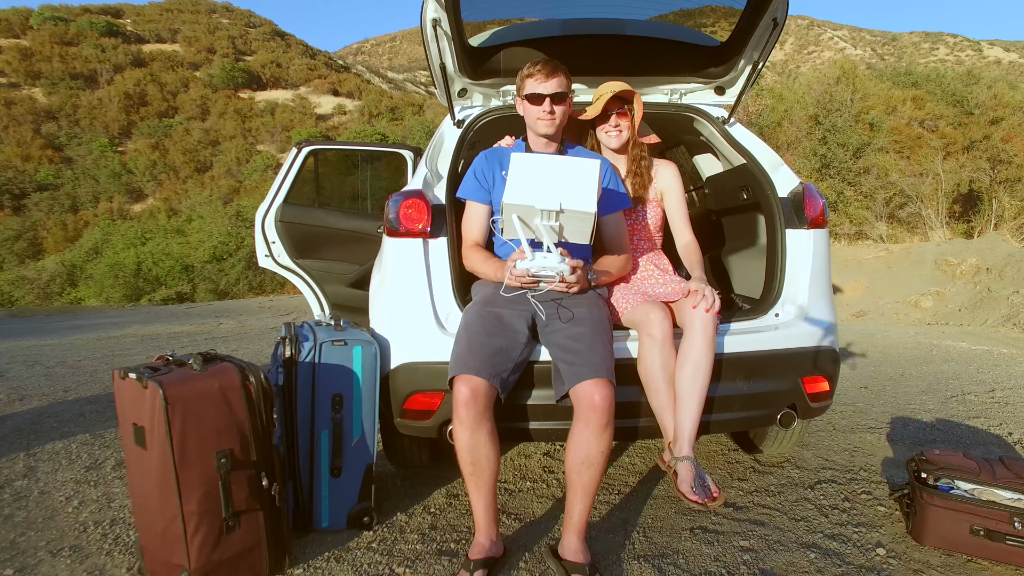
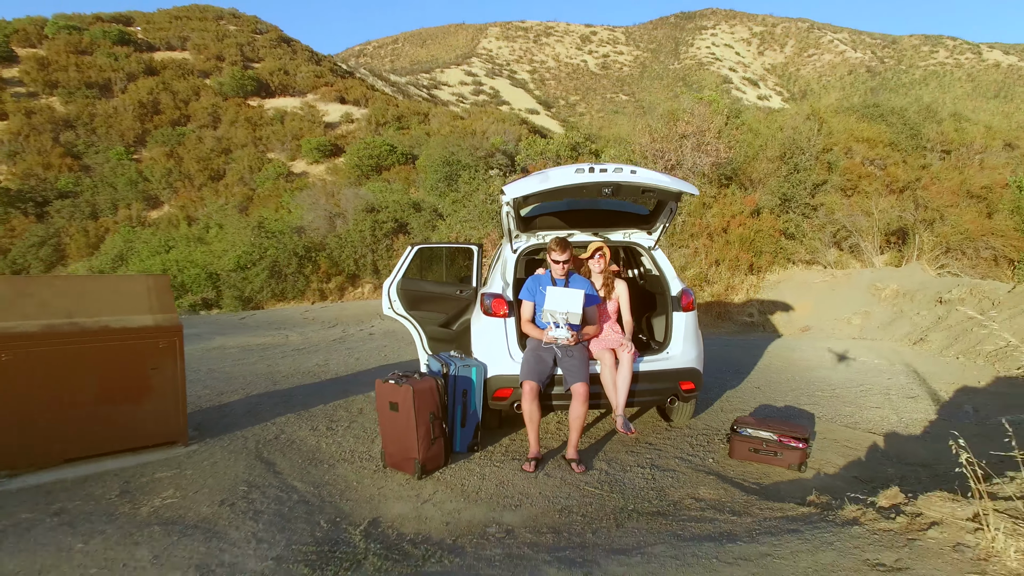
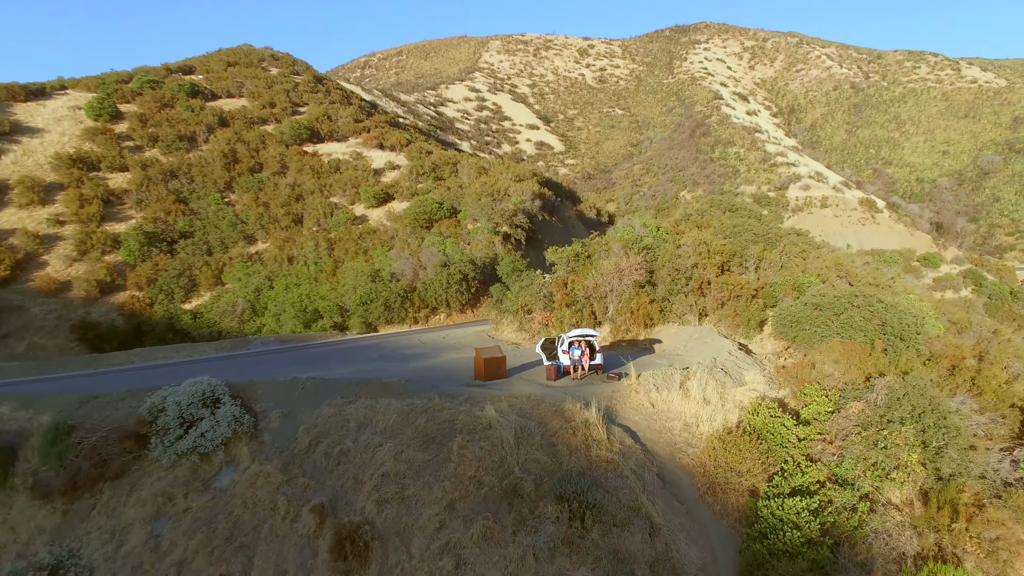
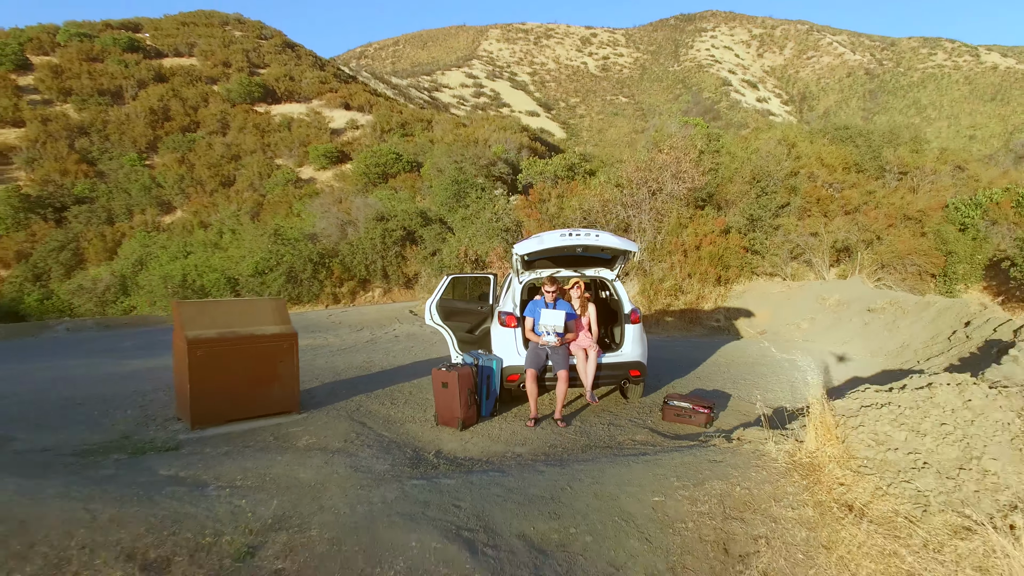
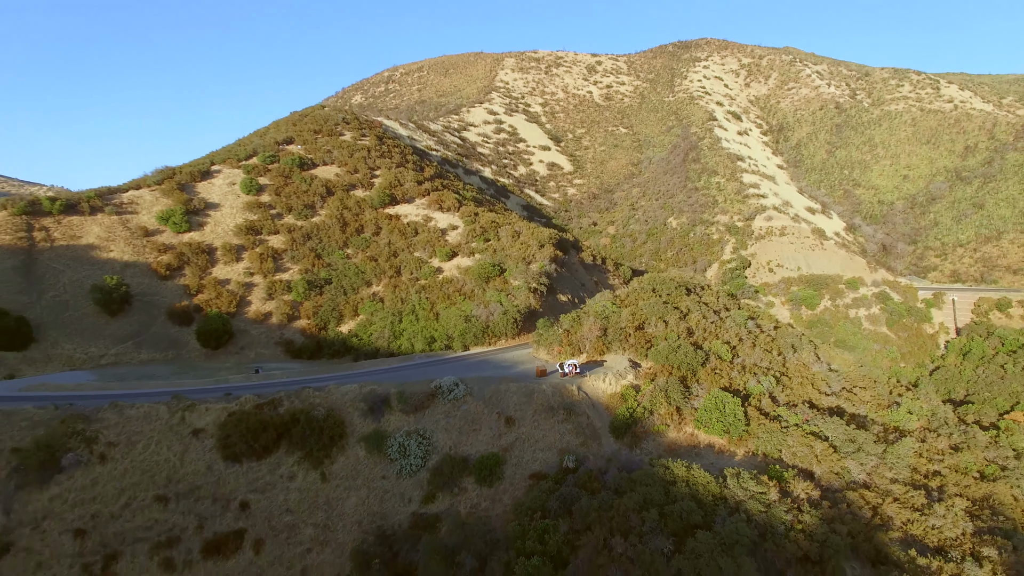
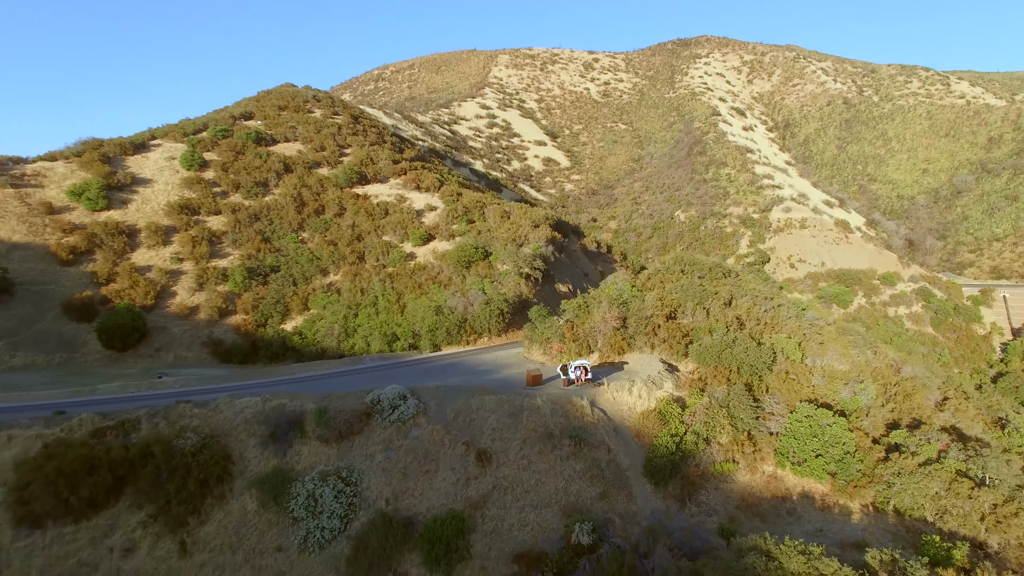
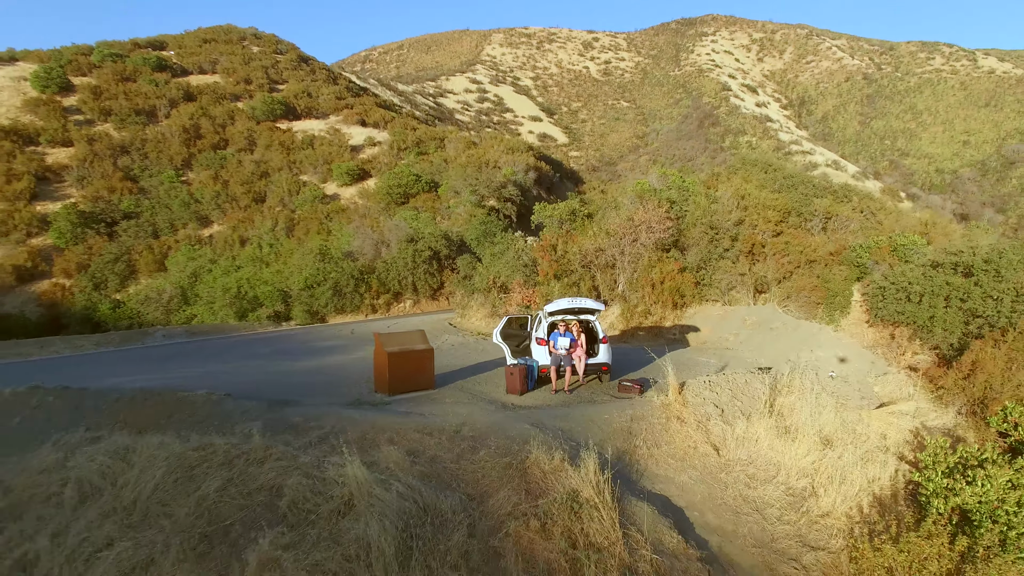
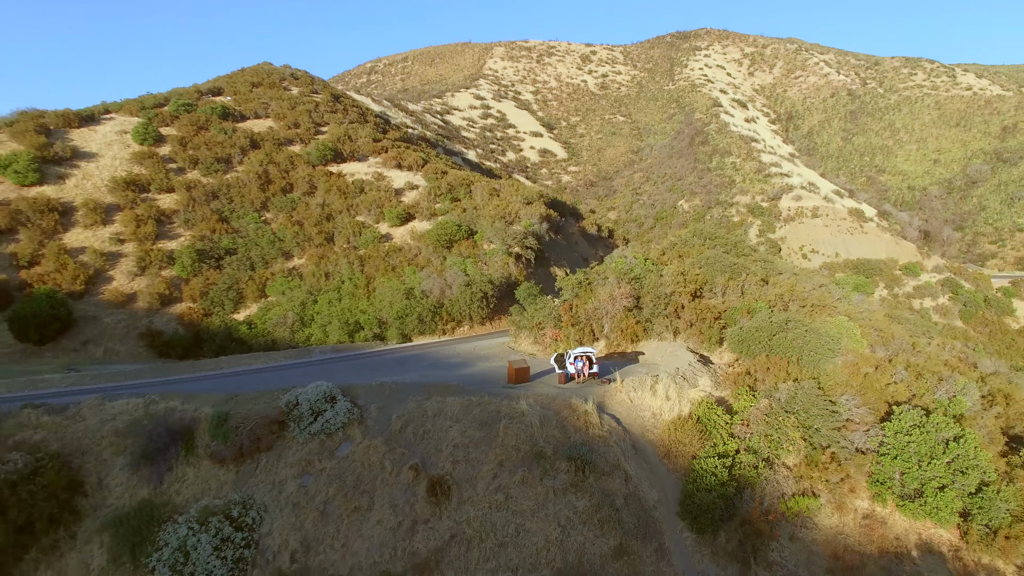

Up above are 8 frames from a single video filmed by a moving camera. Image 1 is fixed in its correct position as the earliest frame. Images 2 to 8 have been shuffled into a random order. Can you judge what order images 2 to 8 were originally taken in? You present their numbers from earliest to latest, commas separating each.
2, 4, 7, 3, 8, 6, 5
